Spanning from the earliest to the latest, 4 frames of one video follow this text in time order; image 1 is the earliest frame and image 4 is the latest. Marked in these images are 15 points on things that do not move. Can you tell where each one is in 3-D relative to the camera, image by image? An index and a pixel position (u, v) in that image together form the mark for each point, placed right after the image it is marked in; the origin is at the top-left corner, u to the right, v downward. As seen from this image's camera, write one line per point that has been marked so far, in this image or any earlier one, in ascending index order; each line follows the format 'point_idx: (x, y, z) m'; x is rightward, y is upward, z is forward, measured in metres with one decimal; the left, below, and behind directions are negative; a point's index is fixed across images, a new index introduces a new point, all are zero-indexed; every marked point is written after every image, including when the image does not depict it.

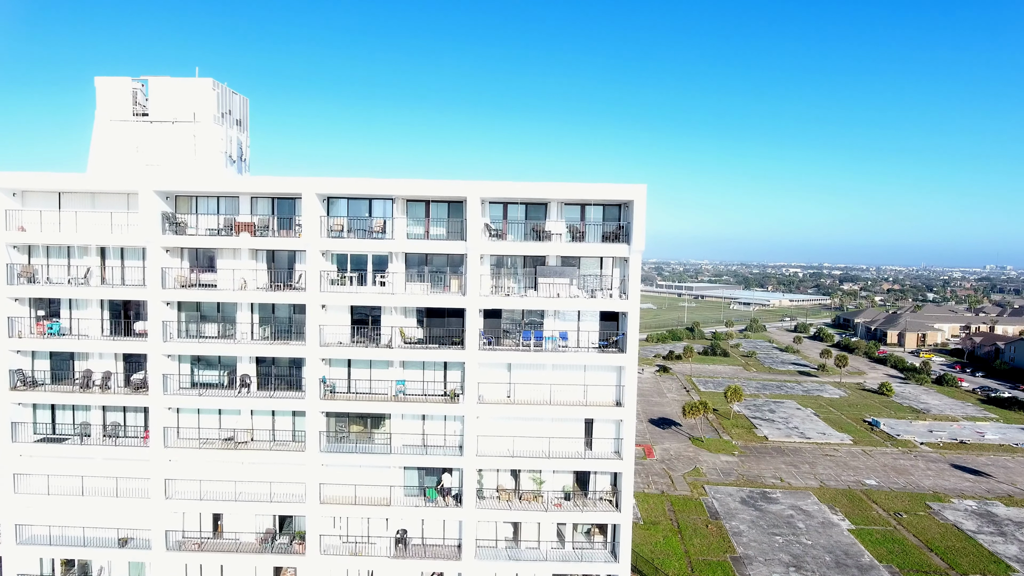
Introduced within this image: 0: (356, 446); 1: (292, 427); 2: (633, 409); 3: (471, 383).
0: (-6.0, -6.0, +19.7) m
1: (-8.5, -5.4, +20.0) m
2: (+4.4, -4.5, +18.9) m
3: (-1.5, -3.5, +18.8) m
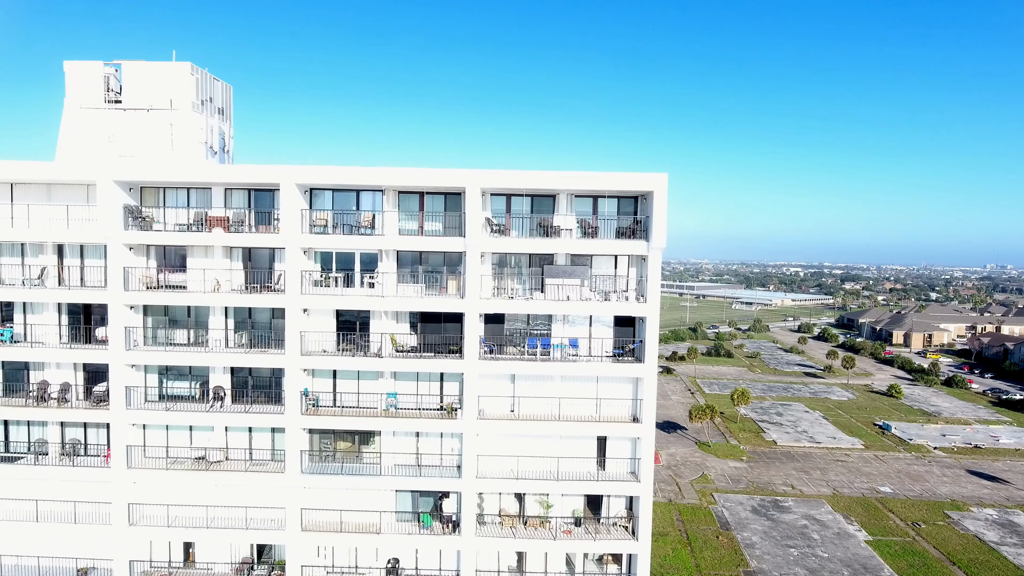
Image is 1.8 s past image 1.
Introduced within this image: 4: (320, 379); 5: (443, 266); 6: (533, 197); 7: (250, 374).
0: (-5.8, -6.1, +17.7) m
1: (-8.4, -5.5, +18.0) m
2: (+4.6, -4.5, +16.9) m
3: (-1.4, -3.6, +16.8) m
4: (-6.7, -3.2, +18.1) m
5: (-2.4, +0.8, +18.2) m
6: (+0.7, +3.2, +18.2) m
7: (-9.2, -3.0, +18.1) m
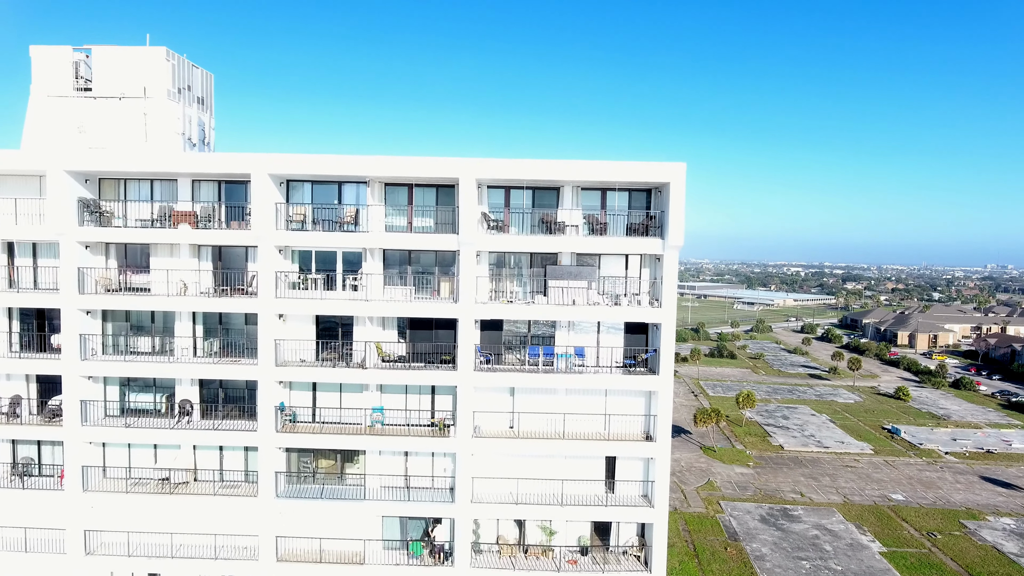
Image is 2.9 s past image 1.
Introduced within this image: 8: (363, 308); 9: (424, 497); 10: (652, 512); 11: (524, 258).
0: (-5.9, -6.2, +15.9) m
1: (-8.4, -5.6, +16.3) m
2: (+4.5, -4.6, +15.2) m
3: (-1.4, -3.6, +15.1) m
4: (-6.7, -3.3, +16.3) m
5: (-2.4, +0.7, +16.4) m
6: (+0.7, +3.1, +16.4) m
7: (-9.2, -3.1, +16.4) m
8: (-4.3, -0.6, +14.9) m
9: (-2.7, -6.3, +15.7) m
10: (+4.2, -6.6, +15.3) m
11: (+0.4, +1.0, +16.5) m
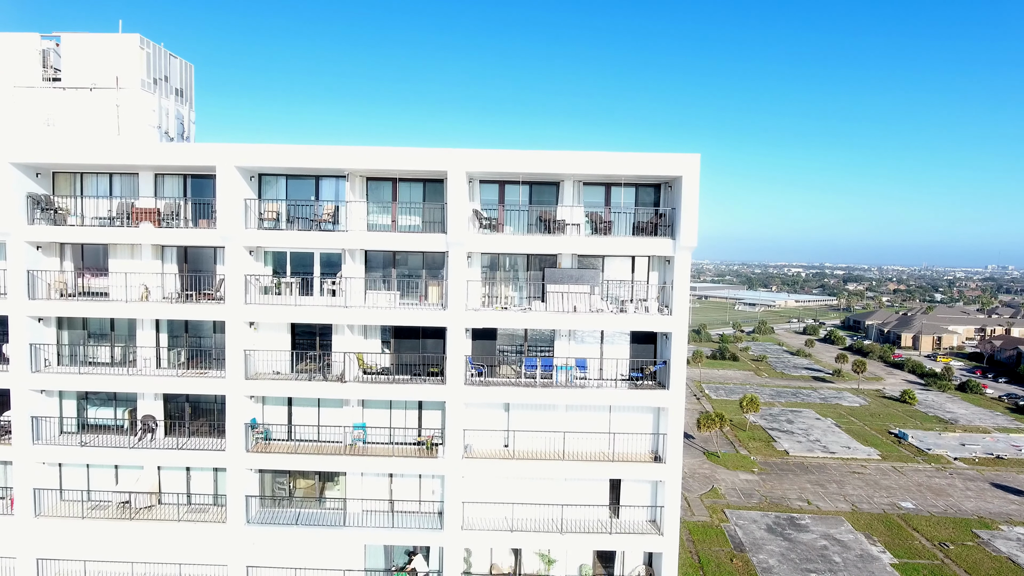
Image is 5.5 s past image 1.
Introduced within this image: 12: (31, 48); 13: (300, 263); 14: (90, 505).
0: (-6.0, -6.3, +14.5) m
1: (-8.6, -5.7, +14.8) m
2: (+4.4, -4.8, +13.7) m
3: (-1.5, -3.8, +13.6) m
4: (-6.9, -3.4, +14.9) m
5: (-2.6, +0.5, +15.0) m
6: (+0.6, +3.0, +15.0) m
7: (-9.4, -3.3, +14.9) m
8: (-4.4, -0.7, +13.5) m
9: (-2.8, -6.5, +14.3) m
10: (+4.0, -6.8, +13.9) m
11: (+0.3, +0.8, +15.0) m
12: (-18.6, +9.3, +20.0) m
13: (-6.1, +0.7, +14.9) m
14: (-12.0, -6.1, +14.7) m
